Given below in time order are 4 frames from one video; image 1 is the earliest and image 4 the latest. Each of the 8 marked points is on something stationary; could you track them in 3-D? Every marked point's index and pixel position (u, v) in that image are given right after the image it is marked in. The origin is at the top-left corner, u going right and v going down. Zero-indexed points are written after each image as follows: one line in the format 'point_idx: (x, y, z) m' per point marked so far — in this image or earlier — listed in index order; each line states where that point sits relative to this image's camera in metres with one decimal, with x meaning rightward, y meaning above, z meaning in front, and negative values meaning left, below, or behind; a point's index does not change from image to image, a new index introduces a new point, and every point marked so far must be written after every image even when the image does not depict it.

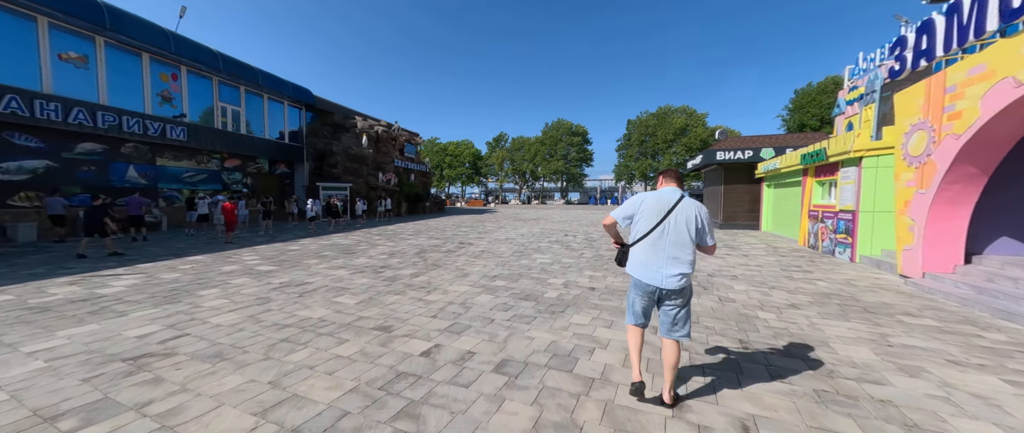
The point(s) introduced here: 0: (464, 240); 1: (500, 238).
0: (-1.8, -0.9, +12.5) m
1: (-0.5, -0.9, +12.9) m
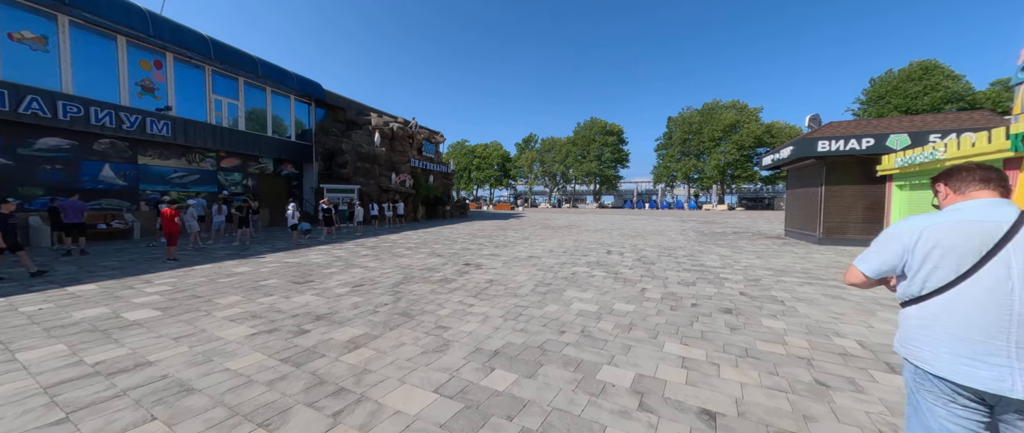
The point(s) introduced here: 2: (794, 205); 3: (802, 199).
0: (-1.1, -1.2, +9.4) m
1: (+0.2, -1.2, +9.7) m
2: (+12.3, +0.5, +14.4) m
3: (+12.0, +0.7, +13.6) m
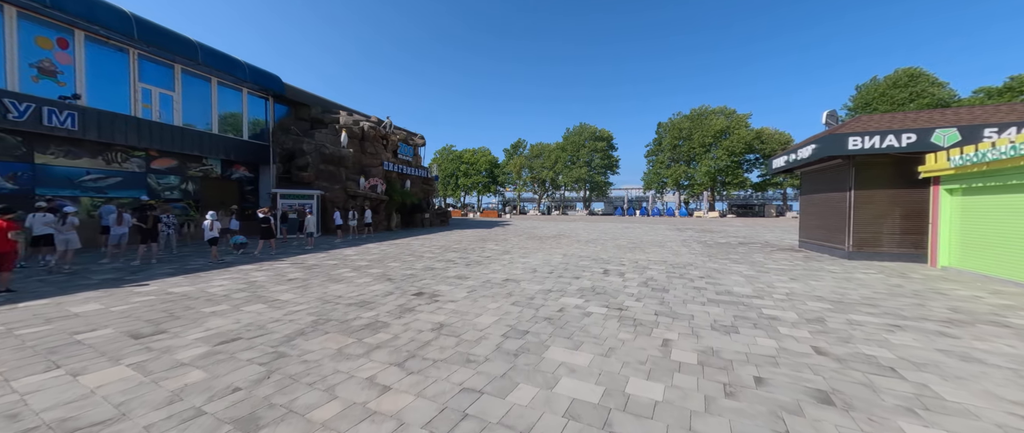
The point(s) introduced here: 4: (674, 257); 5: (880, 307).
0: (-1.8, -1.4, +7.2) m
1: (-0.4, -1.4, +7.5) m
2: (+11.5, +0.1, +12.6) m
3: (+11.2, +0.4, +11.9) m
4: (+5.4, -1.3, +11.0) m
5: (+6.2, -1.5, +5.5) m
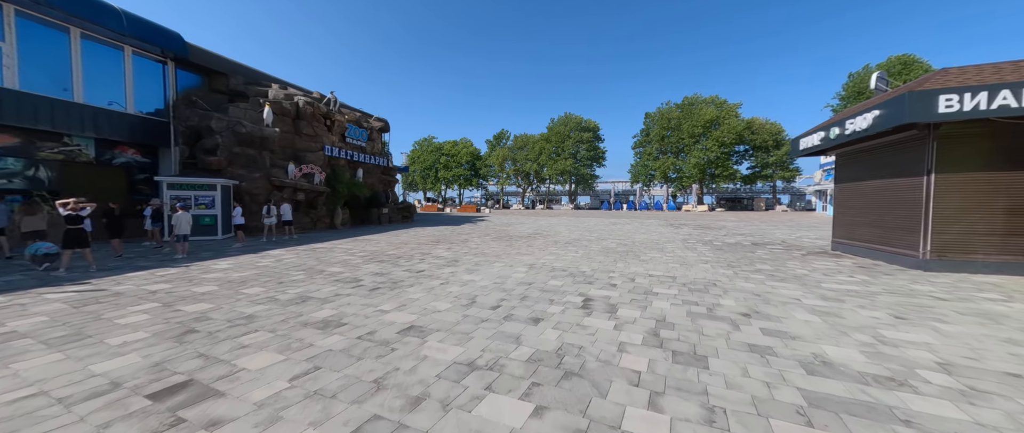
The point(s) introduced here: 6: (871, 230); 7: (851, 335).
0: (-2.9, -1.4, +3.8) m
1: (-1.6, -1.4, +4.1) m
2: (+10.1, +0.3, +9.7) m
3: (+9.8, +0.6, +8.9) m
4: (+4.1, -1.2, +7.8) m
5: (+5.1, -1.5, +2.4) m
6: (+9.9, -0.4, +9.2) m
7: (+4.1, -1.4, +4.0) m
